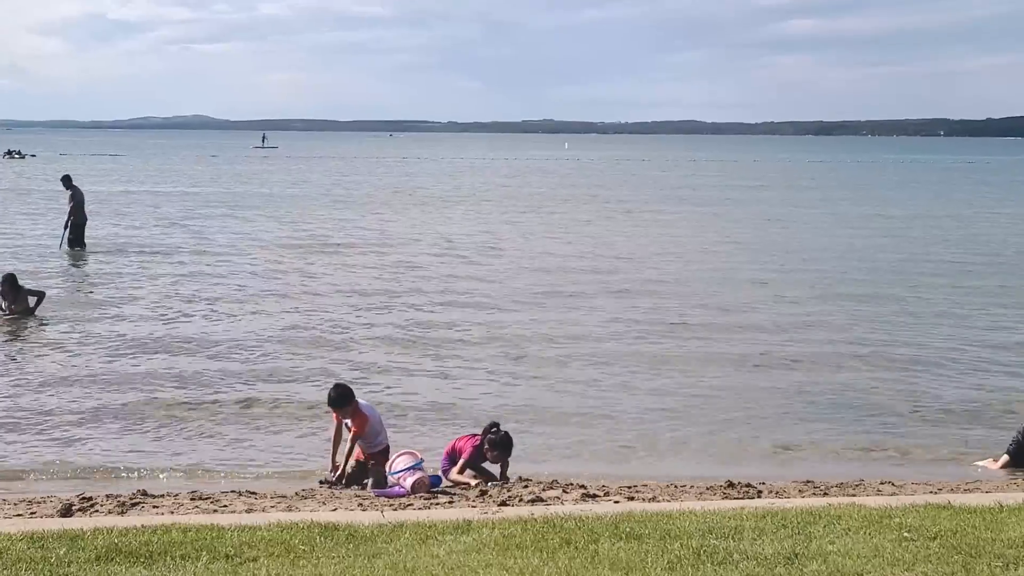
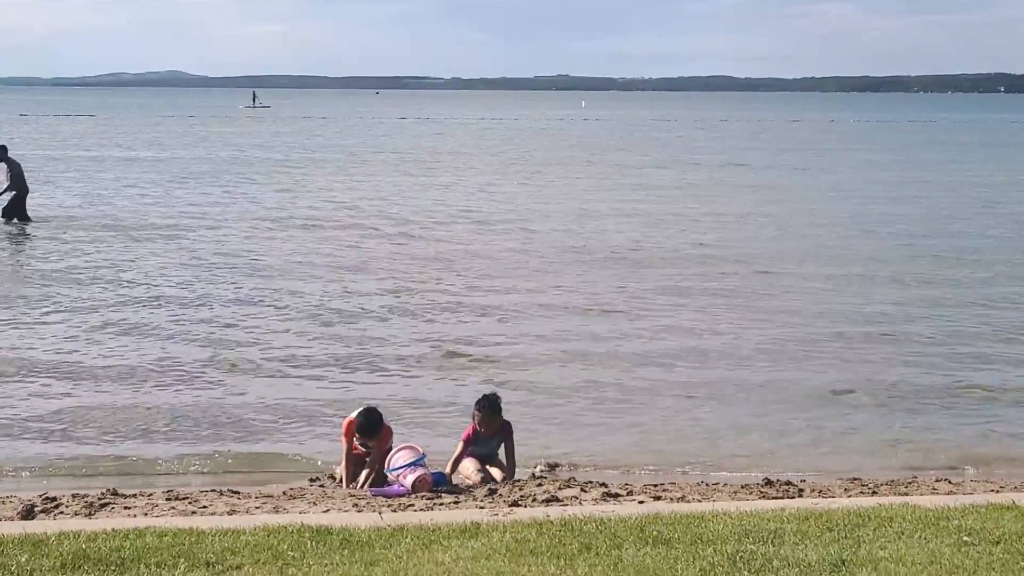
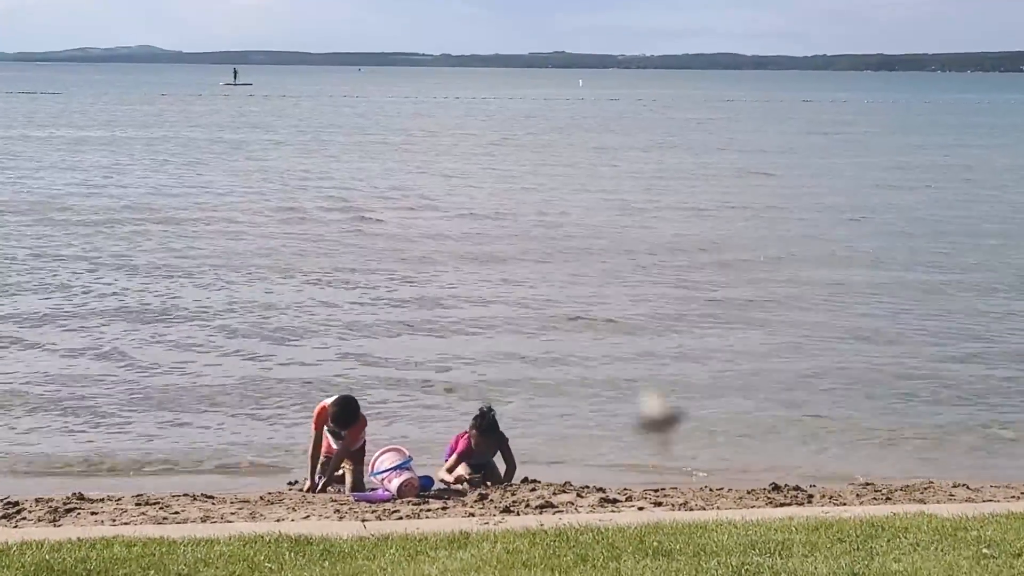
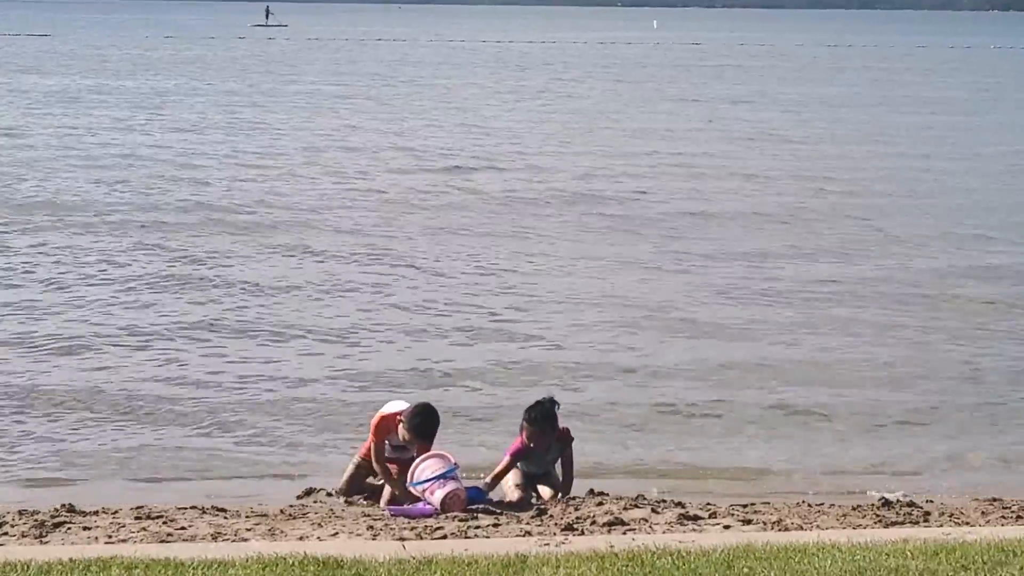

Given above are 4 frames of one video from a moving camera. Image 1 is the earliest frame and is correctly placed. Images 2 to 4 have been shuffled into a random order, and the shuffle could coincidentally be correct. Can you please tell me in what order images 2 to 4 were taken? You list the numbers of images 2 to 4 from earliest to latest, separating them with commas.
2, 3, 4
